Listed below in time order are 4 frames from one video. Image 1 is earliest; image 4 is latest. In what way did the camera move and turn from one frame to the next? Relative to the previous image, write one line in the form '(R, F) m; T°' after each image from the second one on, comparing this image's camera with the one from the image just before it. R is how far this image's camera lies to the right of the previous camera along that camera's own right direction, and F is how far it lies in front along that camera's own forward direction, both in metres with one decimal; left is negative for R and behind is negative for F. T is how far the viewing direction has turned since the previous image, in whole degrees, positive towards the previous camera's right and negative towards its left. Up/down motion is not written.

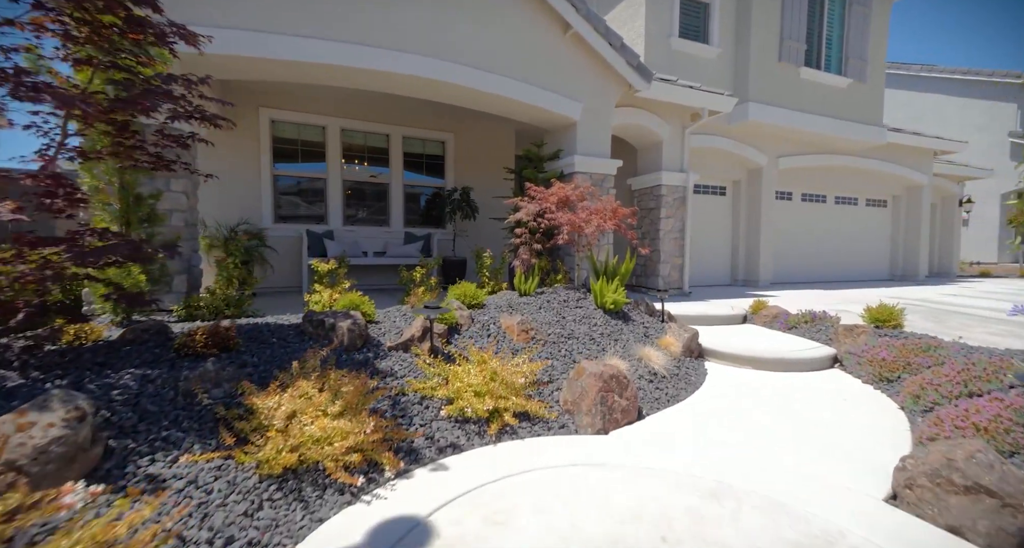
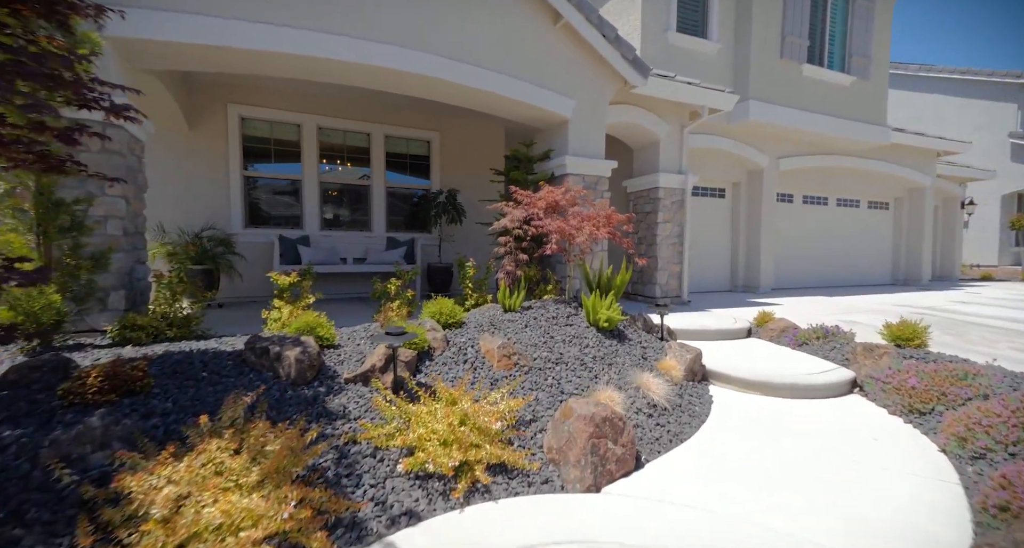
(+0.1, +0.6) m; +1°
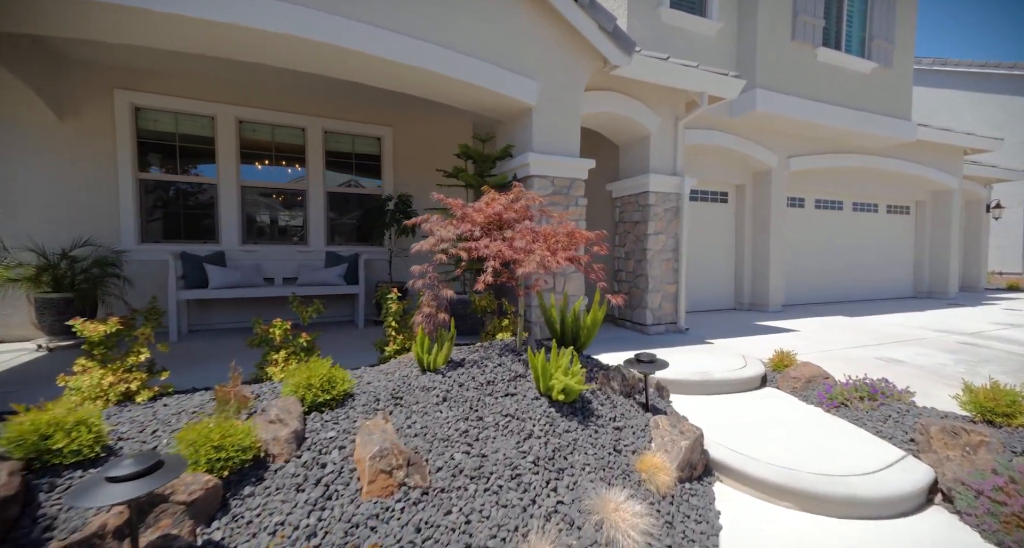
(+0.6, +1.6) m; 0°
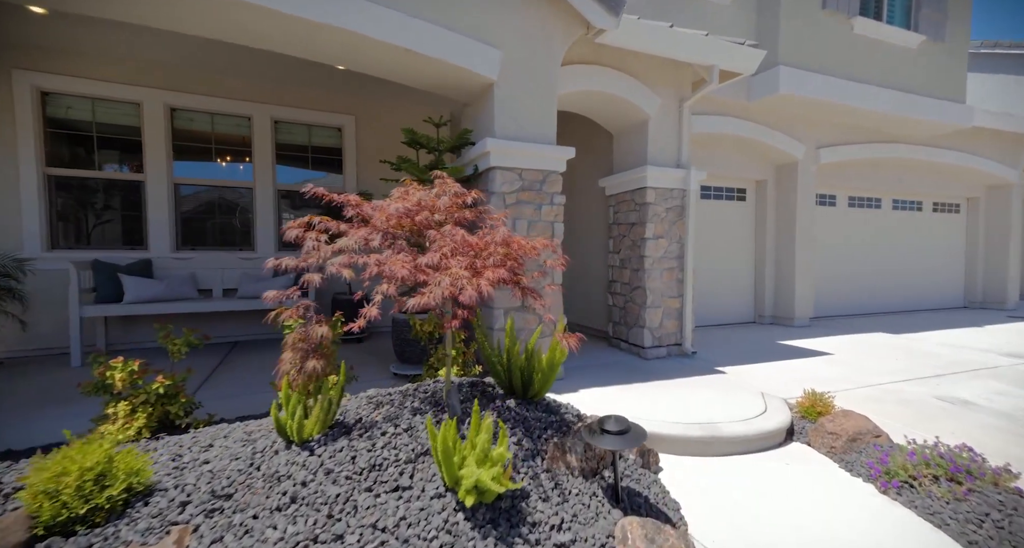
(+0.6, +1.2) m; -2°
